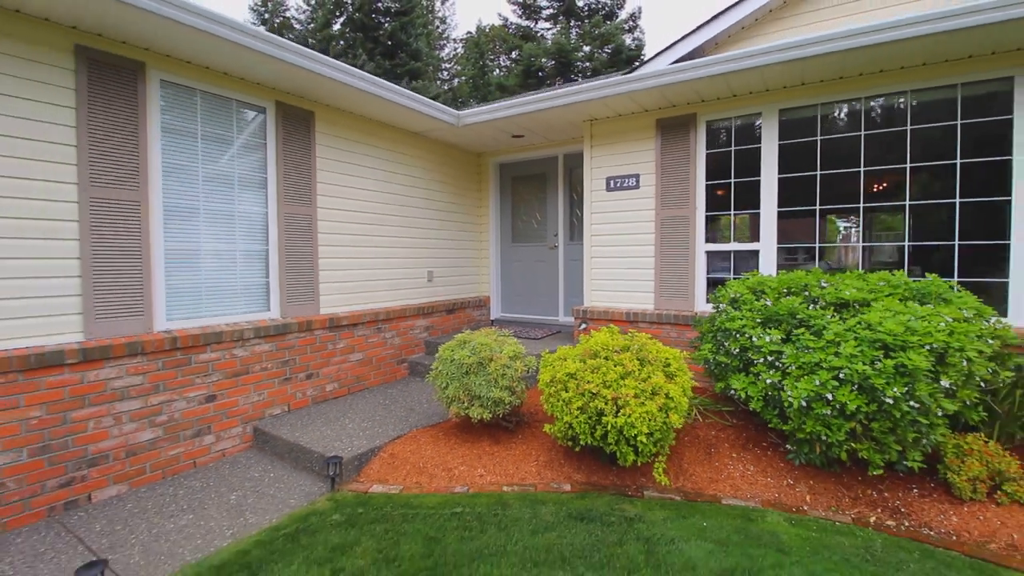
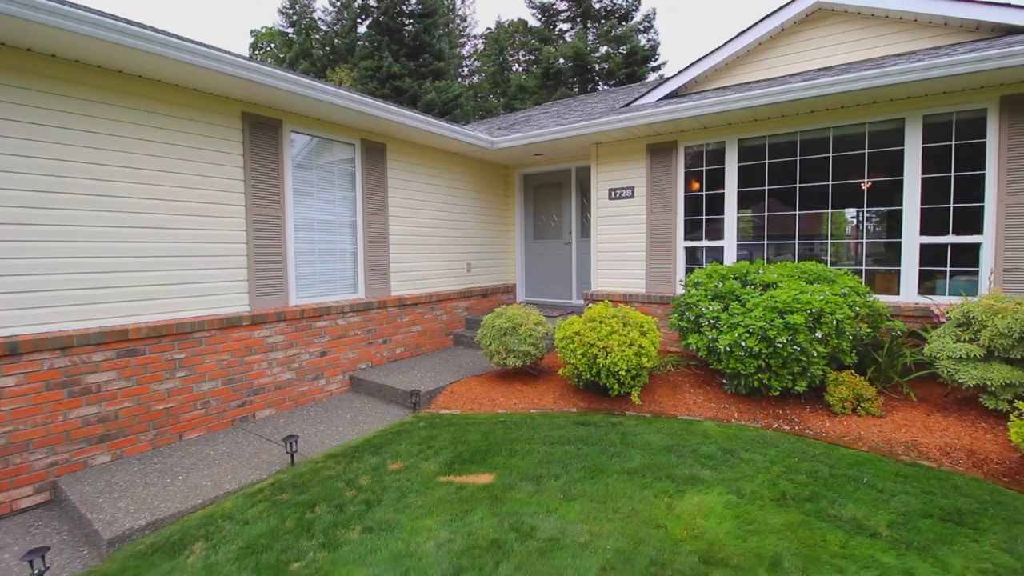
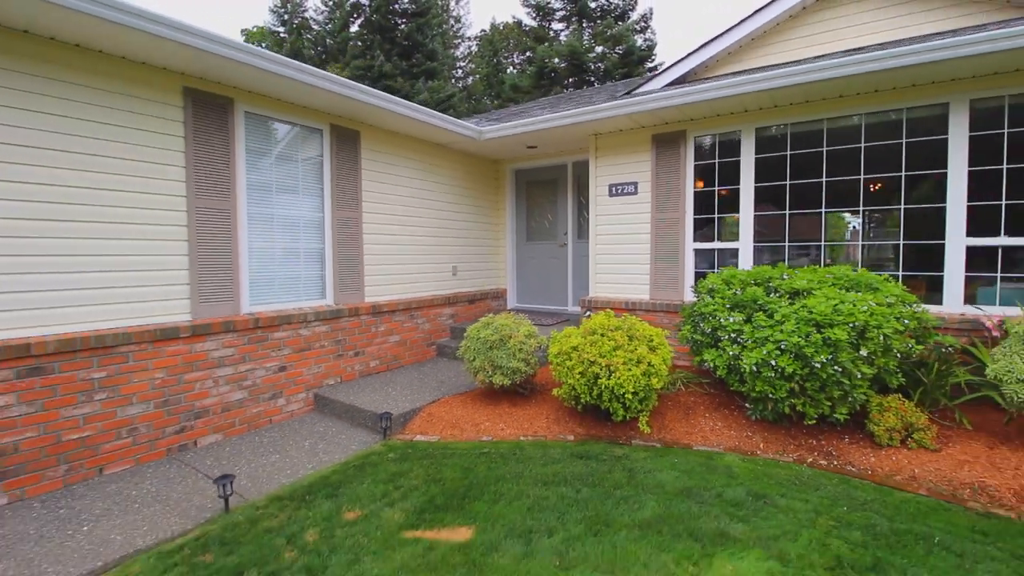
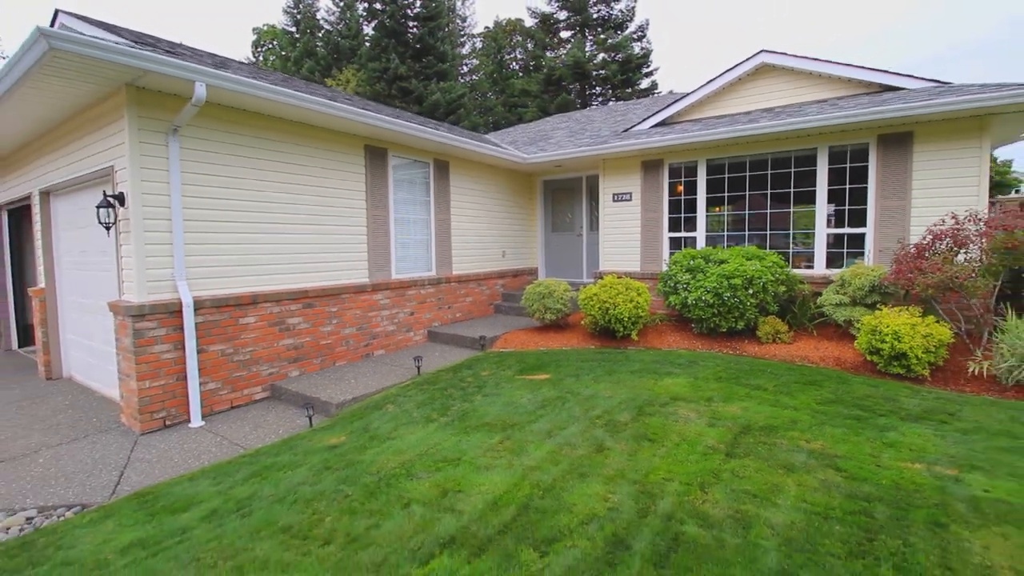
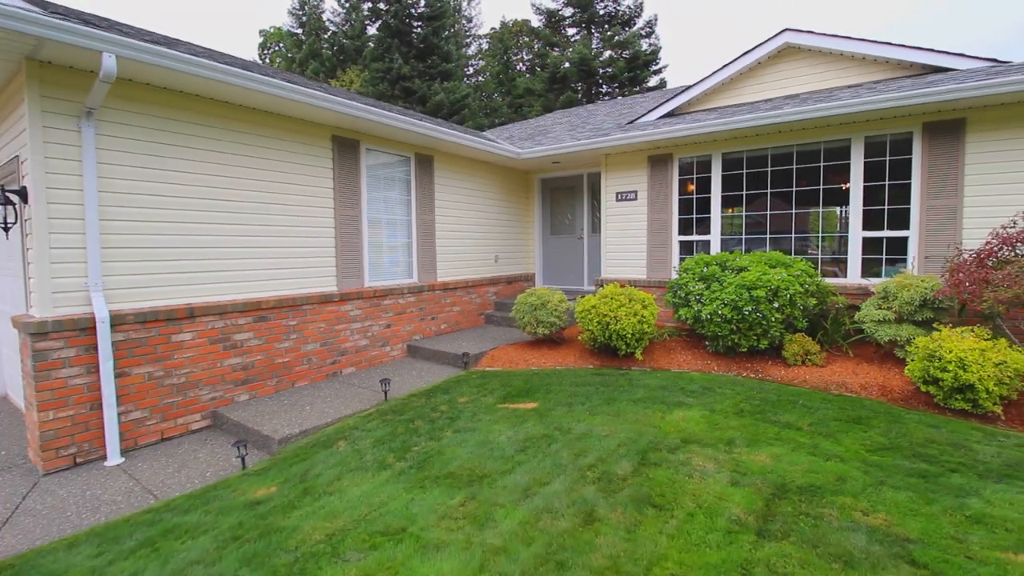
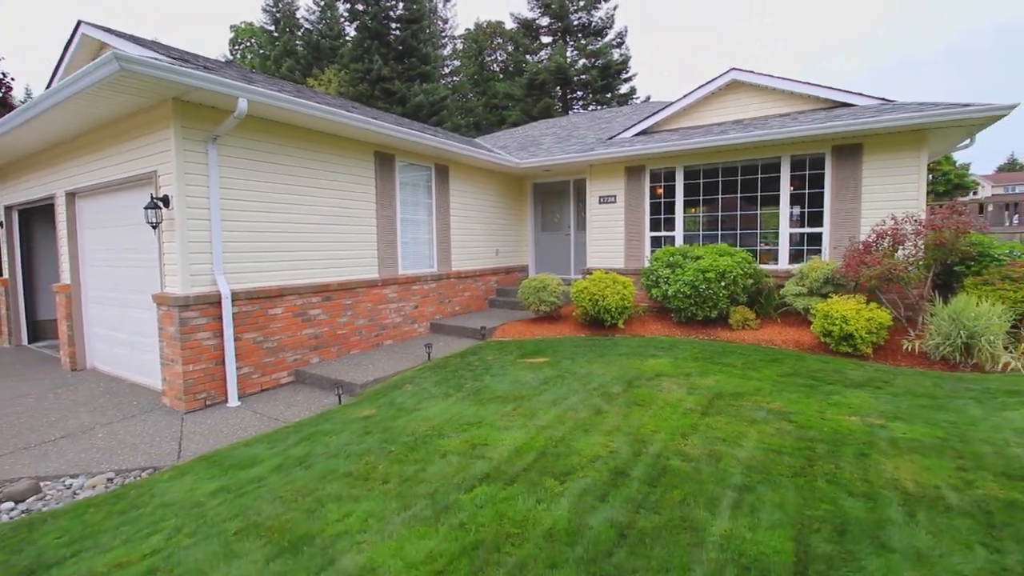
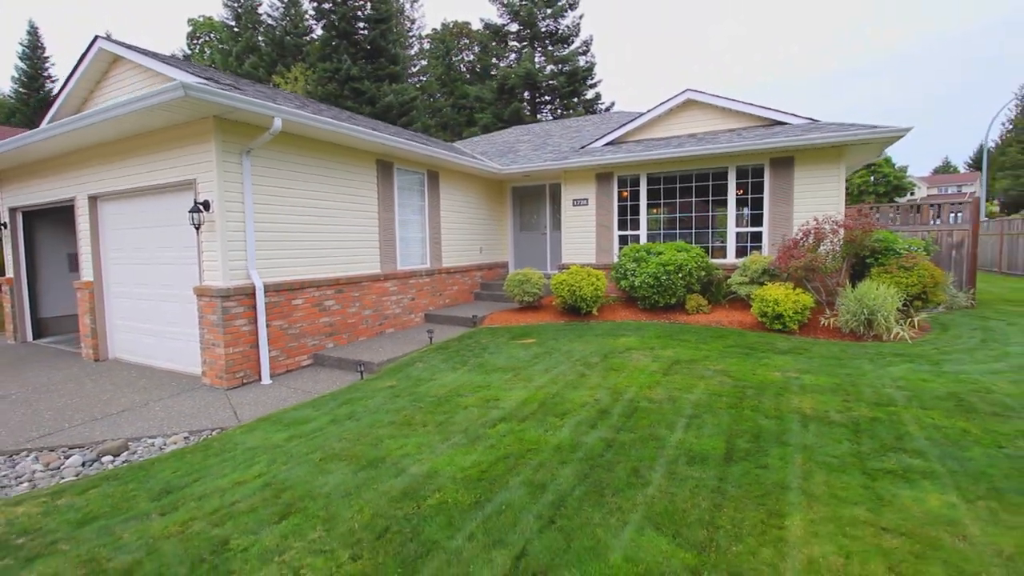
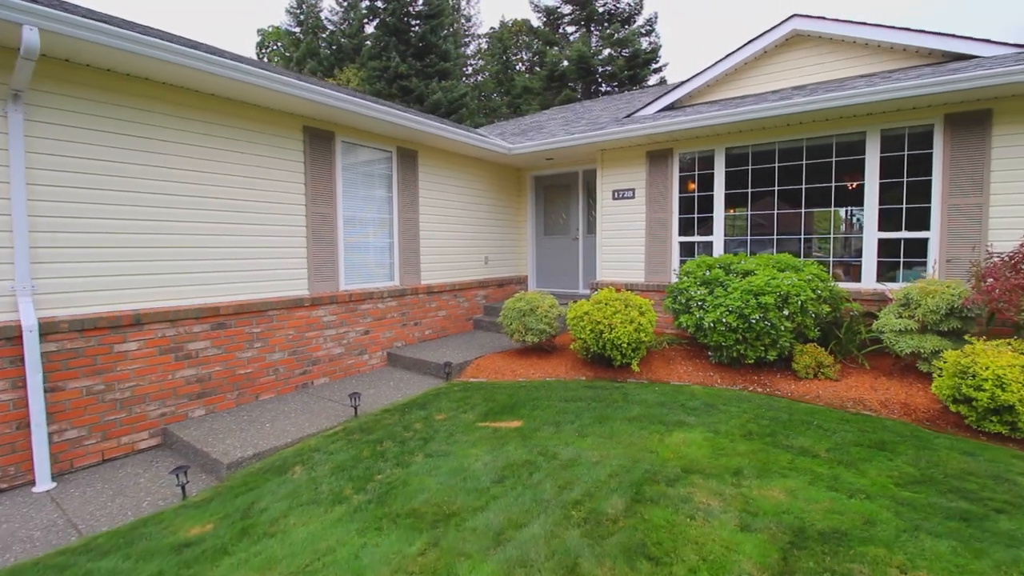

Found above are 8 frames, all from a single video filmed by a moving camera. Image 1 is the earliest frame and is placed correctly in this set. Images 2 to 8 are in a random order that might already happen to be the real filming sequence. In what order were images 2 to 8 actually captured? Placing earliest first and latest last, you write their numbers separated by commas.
3, 2, 8, 5, 4, 6, 7
